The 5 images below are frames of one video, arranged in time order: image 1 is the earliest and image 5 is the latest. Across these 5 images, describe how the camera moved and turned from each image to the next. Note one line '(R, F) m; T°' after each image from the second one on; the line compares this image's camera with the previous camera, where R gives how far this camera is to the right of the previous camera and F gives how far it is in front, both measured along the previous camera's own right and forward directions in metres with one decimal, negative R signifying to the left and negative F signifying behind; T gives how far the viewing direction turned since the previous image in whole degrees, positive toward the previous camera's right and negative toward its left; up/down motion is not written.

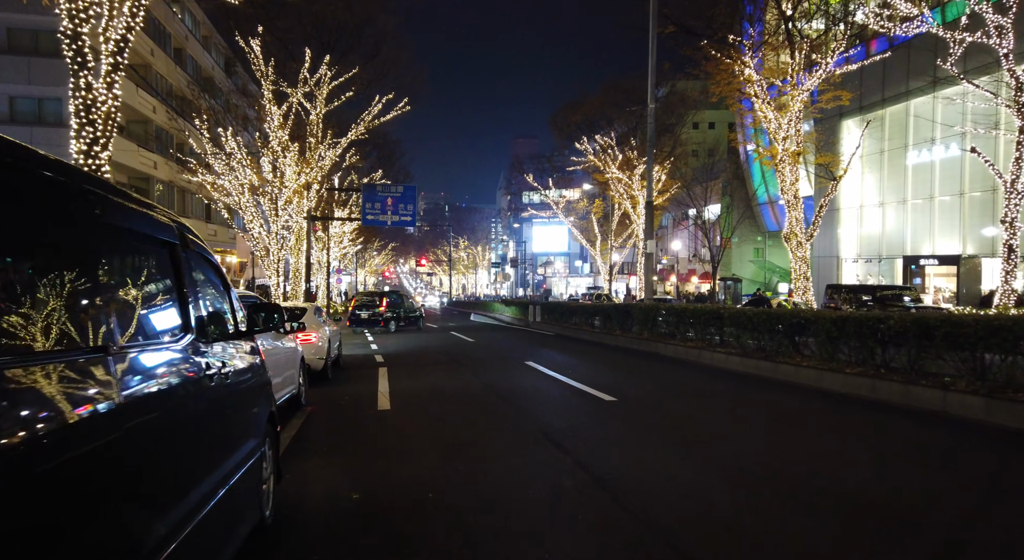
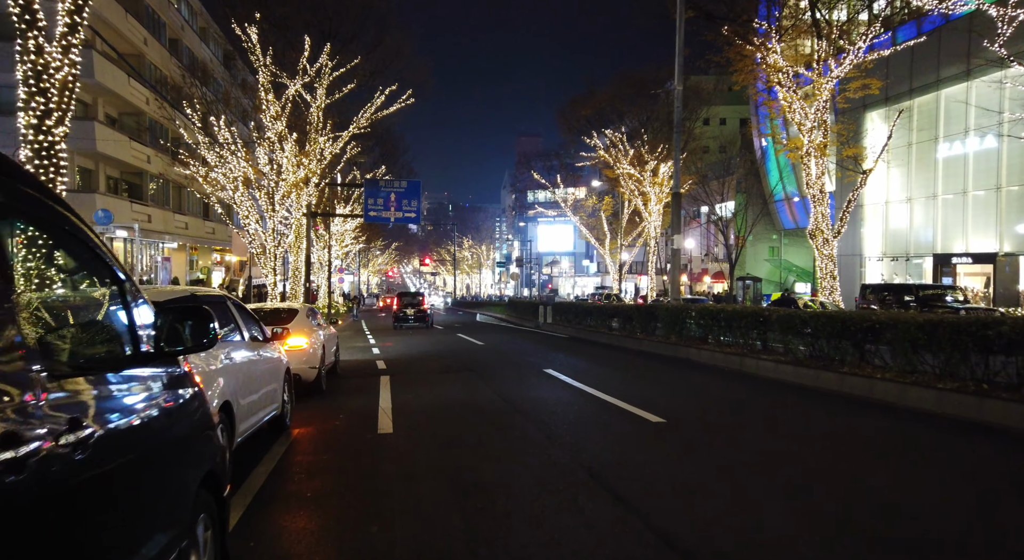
(-0.2, +1.3) m; 0°
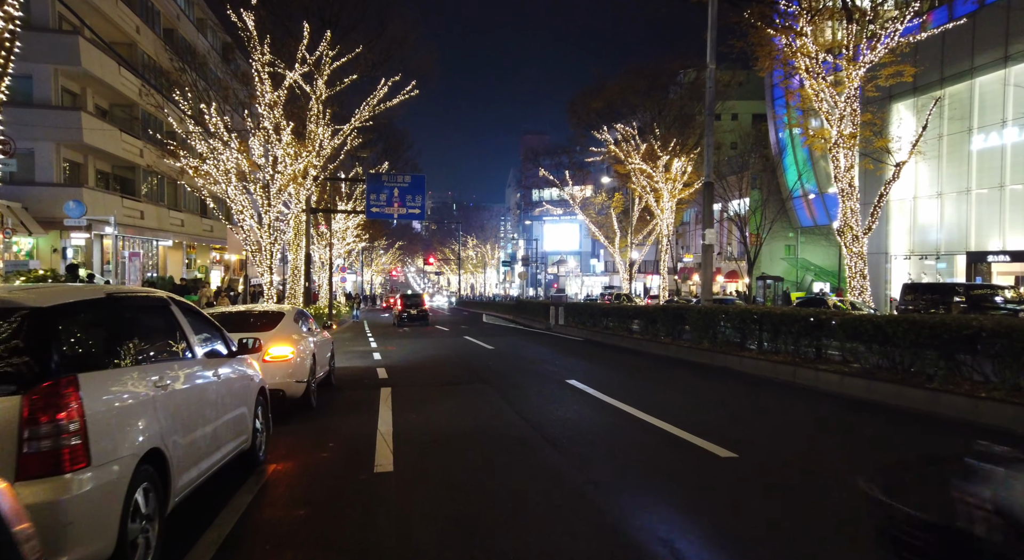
(-0.2, +1.4) m; 0°
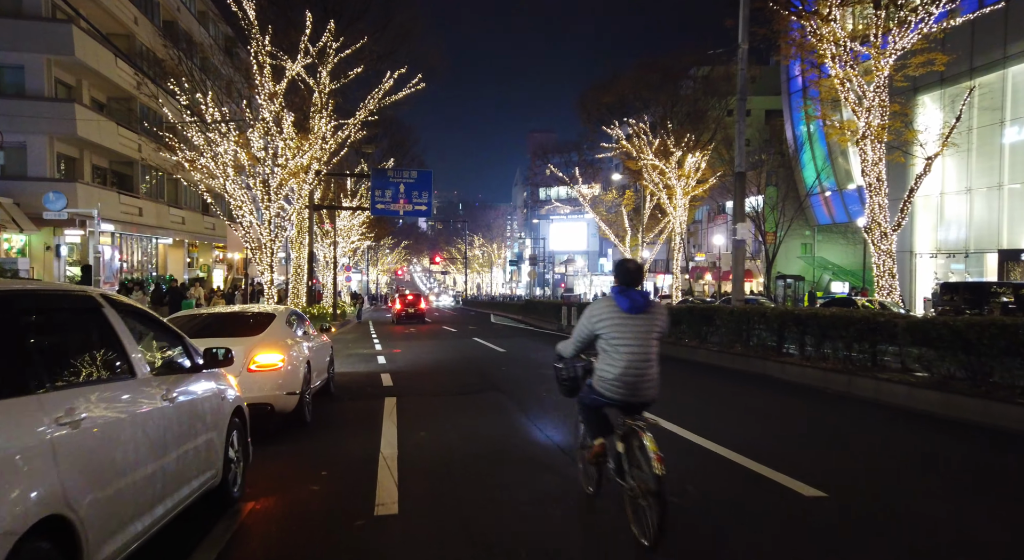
(-0.2, +1.0) m; 0°
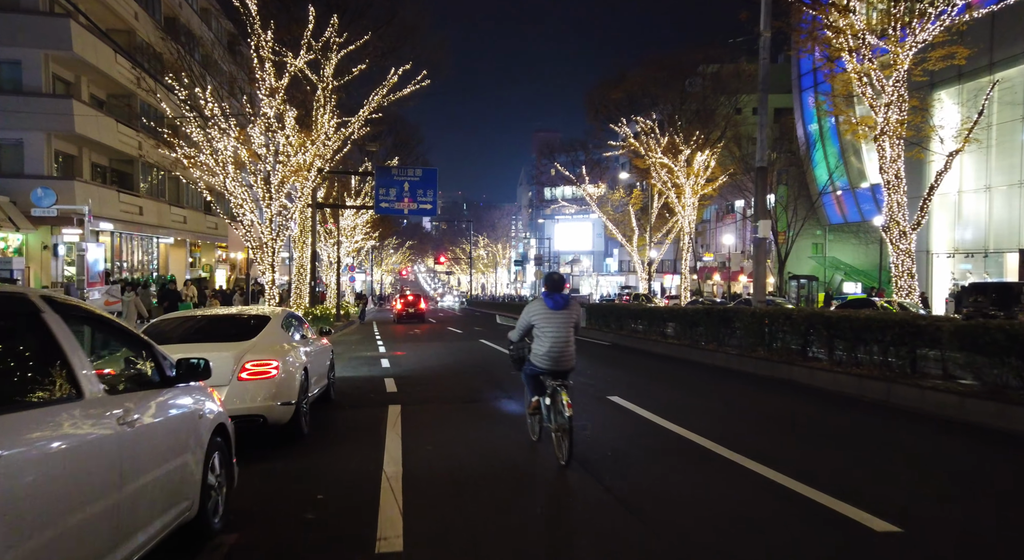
(-0.1, +0.6) m; 0°
